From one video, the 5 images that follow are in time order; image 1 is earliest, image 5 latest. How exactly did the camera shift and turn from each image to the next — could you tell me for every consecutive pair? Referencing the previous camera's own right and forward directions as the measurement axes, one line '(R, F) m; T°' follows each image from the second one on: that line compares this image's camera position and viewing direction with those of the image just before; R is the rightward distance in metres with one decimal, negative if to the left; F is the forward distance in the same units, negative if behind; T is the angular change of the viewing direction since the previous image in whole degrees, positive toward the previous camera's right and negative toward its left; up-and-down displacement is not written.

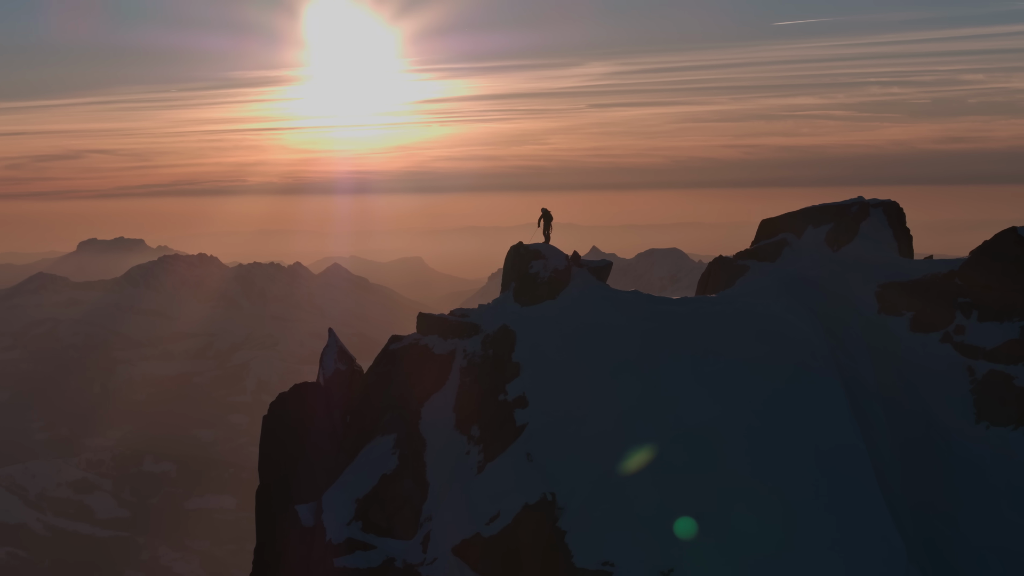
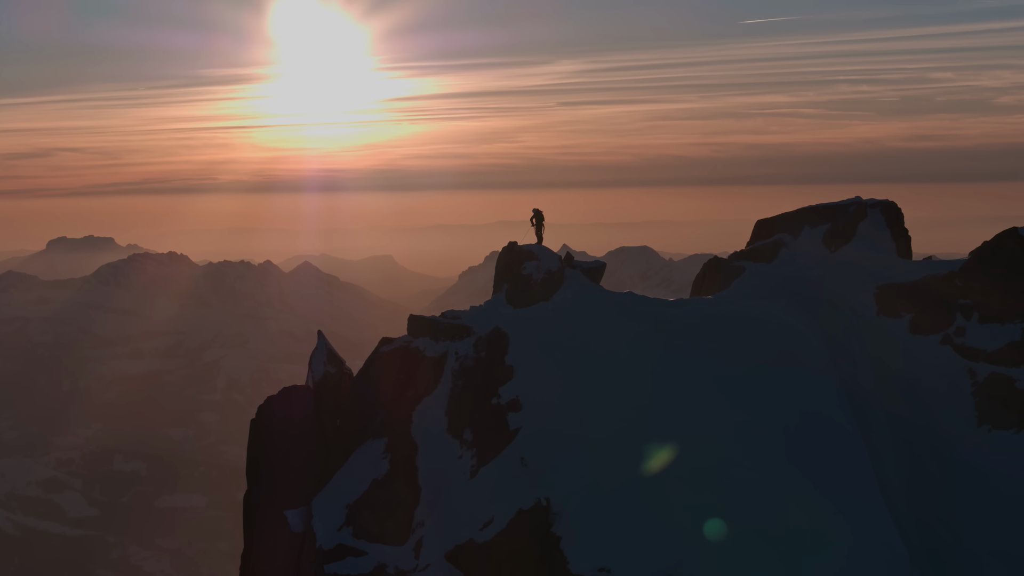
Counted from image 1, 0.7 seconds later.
(-0.9, +1.1) m; +1°
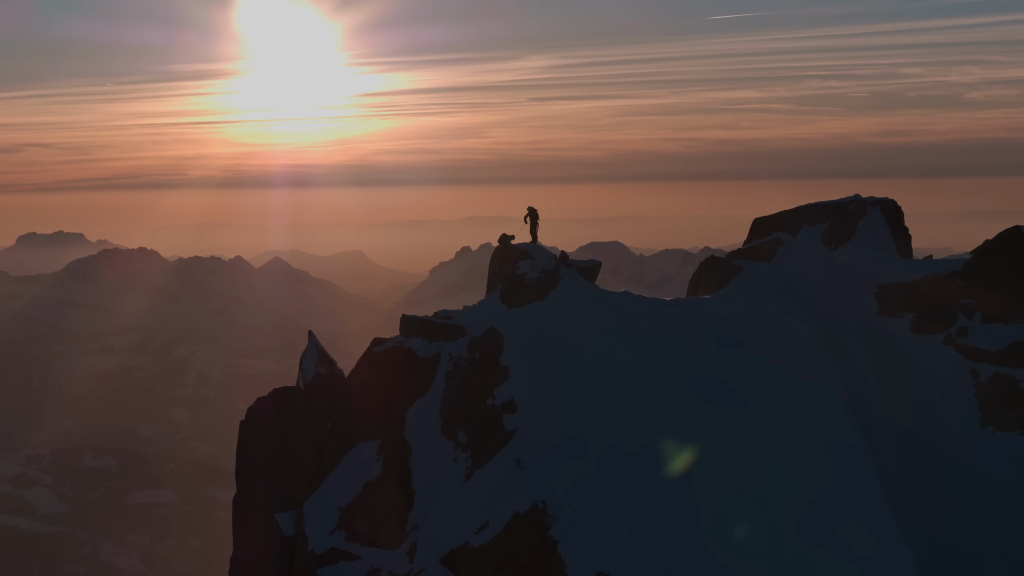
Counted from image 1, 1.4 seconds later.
(-0.5, +1.1) m; +1°
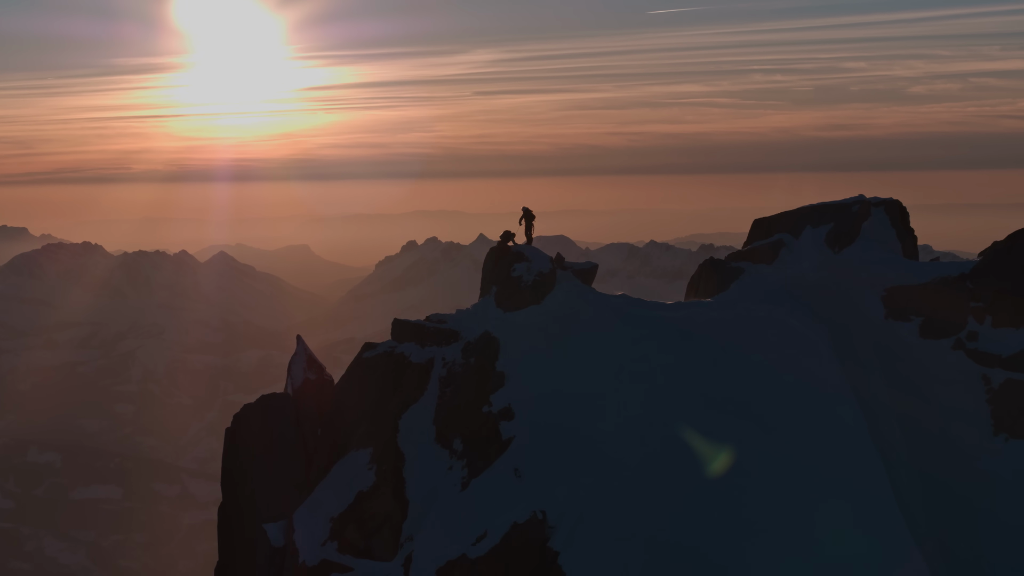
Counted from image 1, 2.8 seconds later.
(-1.1, +1.9) m; +1°
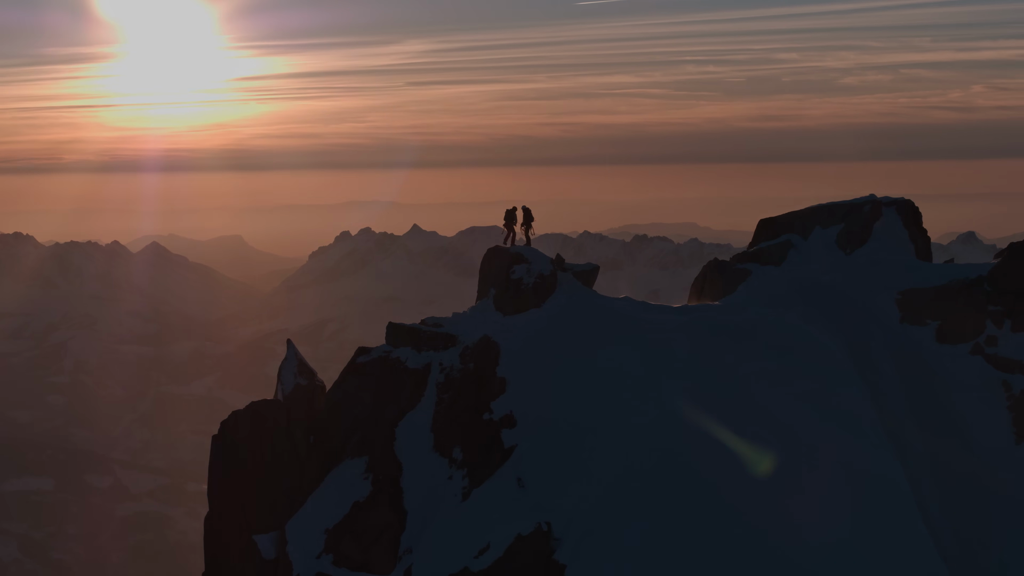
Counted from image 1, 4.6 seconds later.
(-1.8, +2.2) m; +1°
